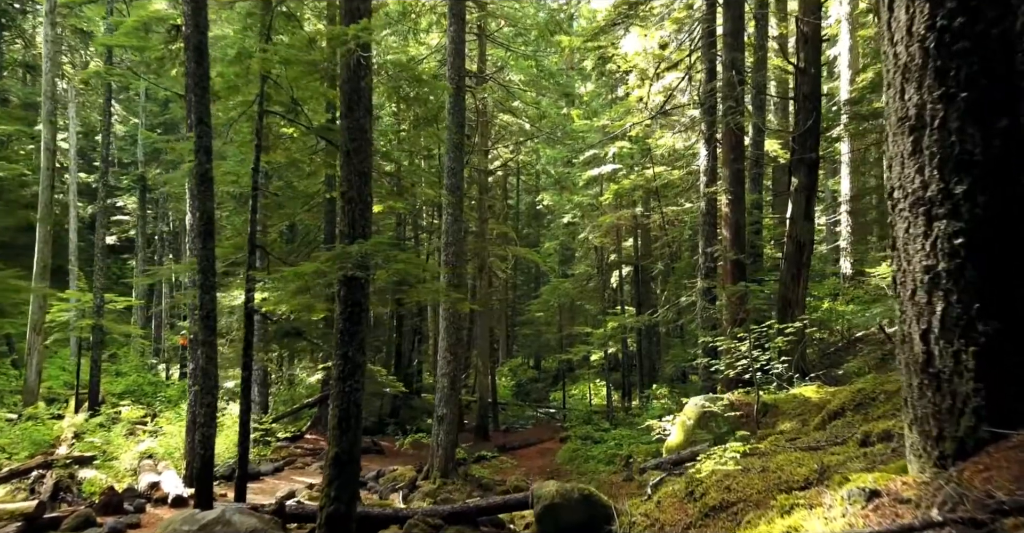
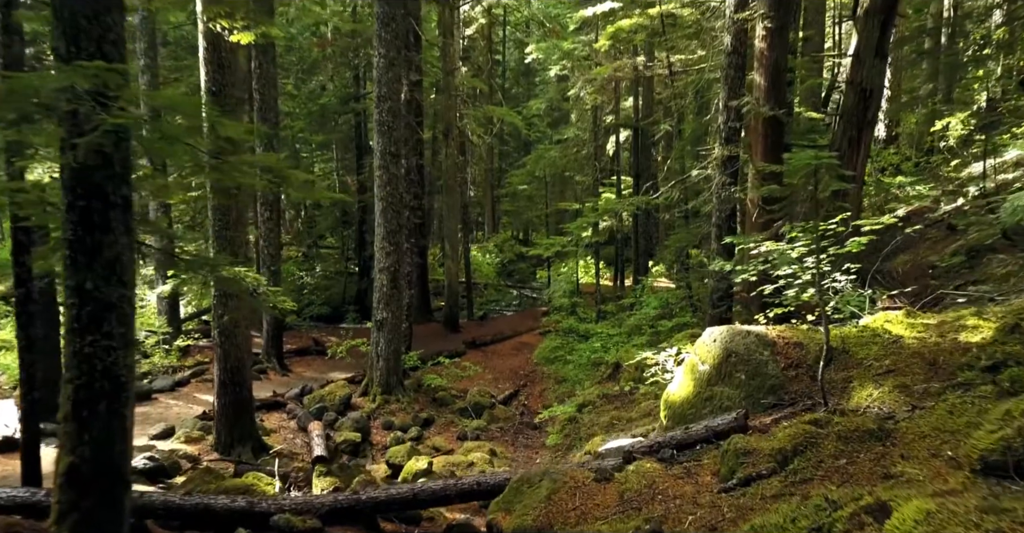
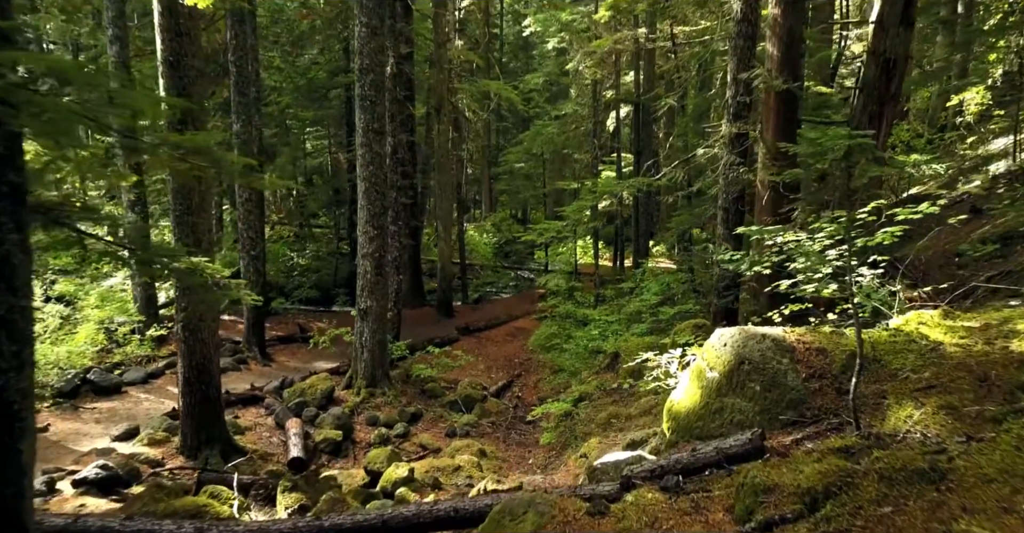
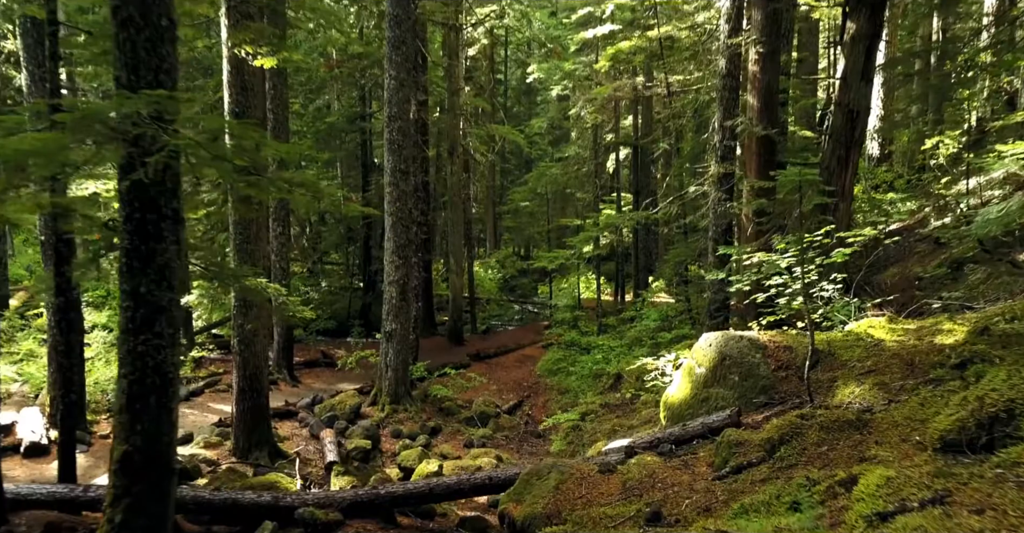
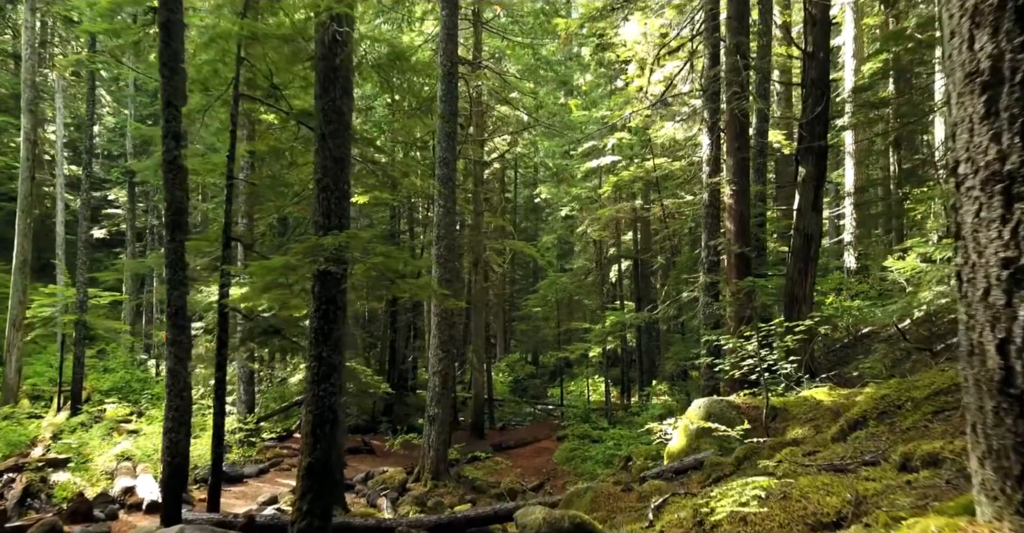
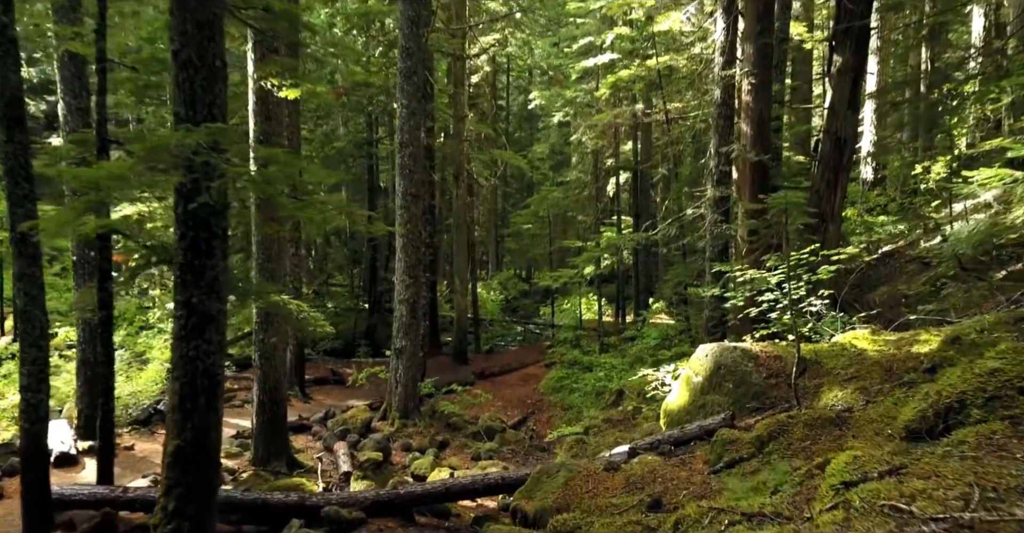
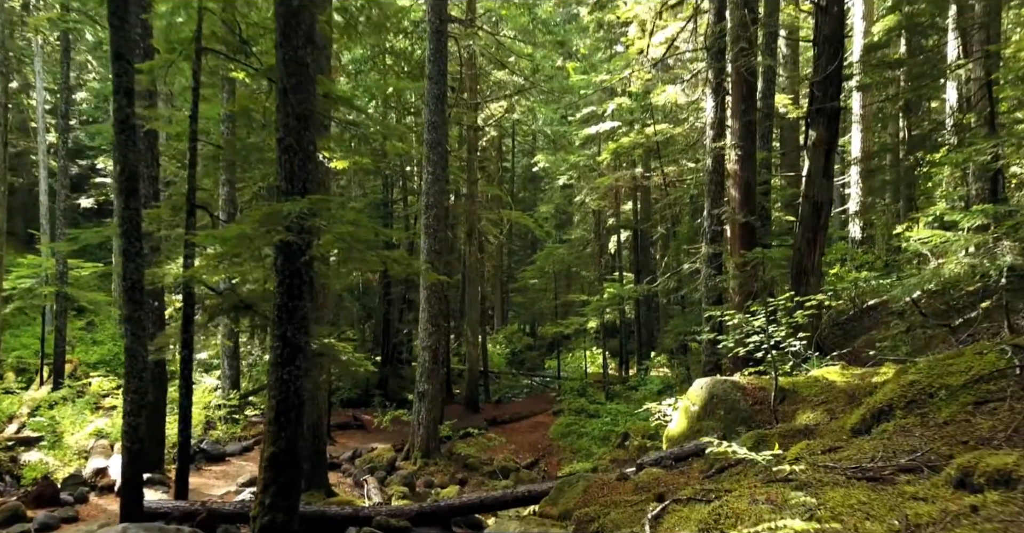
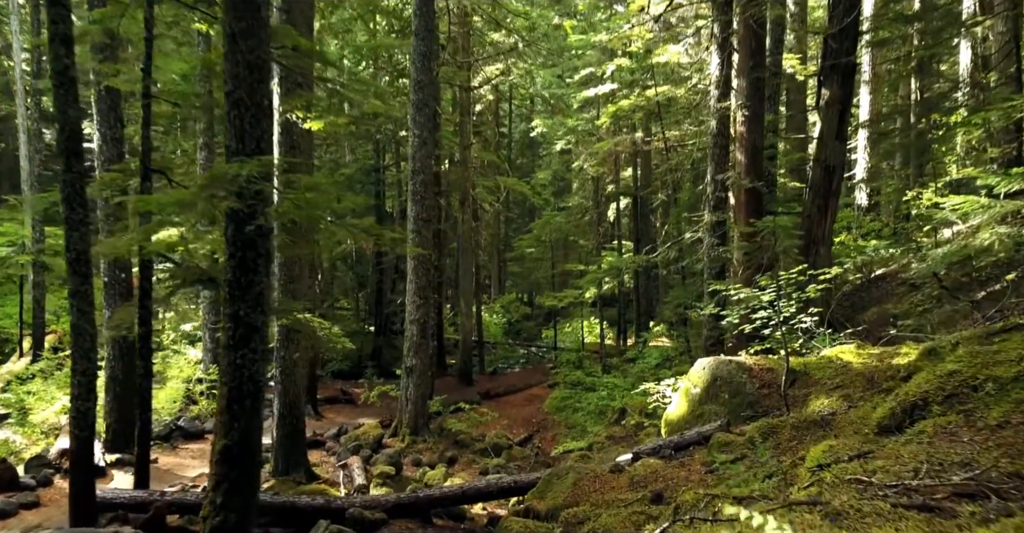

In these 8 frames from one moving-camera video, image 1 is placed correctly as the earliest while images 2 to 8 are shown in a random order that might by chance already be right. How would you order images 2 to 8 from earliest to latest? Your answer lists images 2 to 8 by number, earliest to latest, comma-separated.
5, 7, 8, 6, 4, 2, 3
